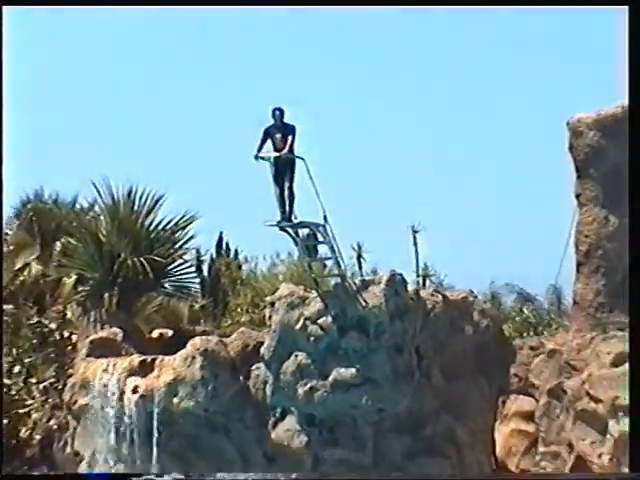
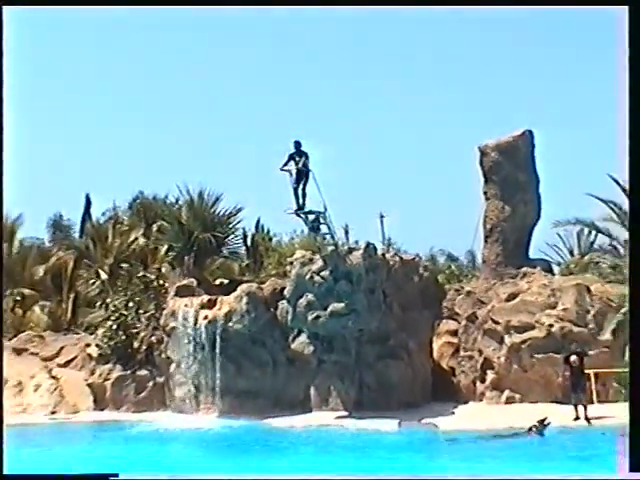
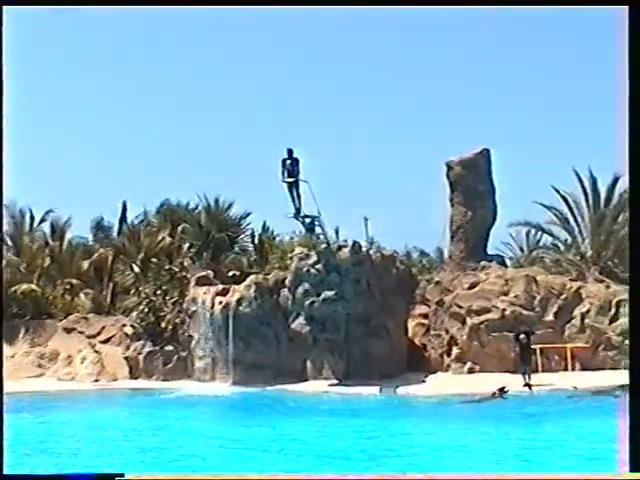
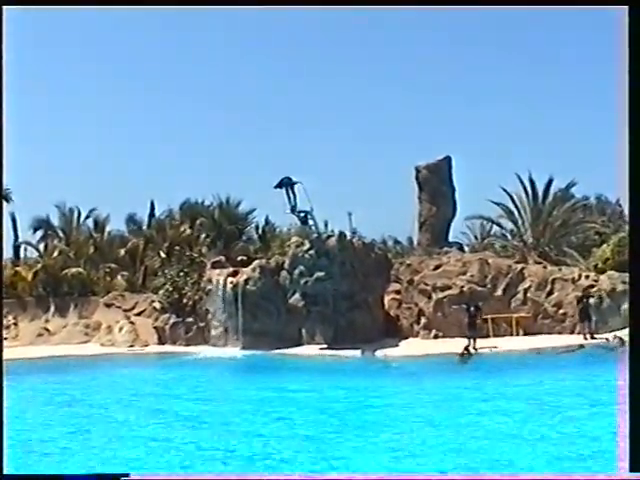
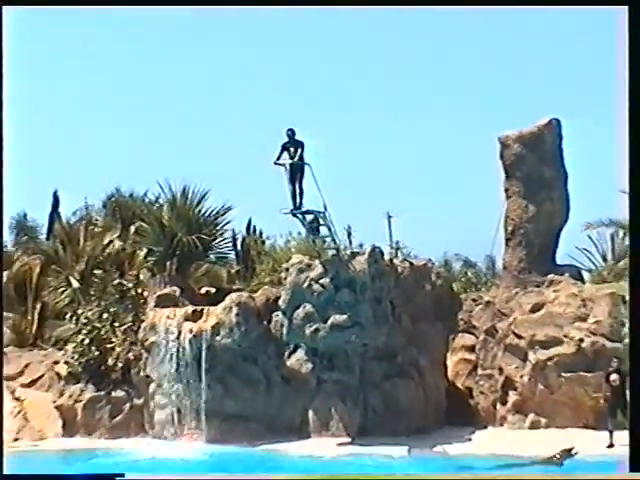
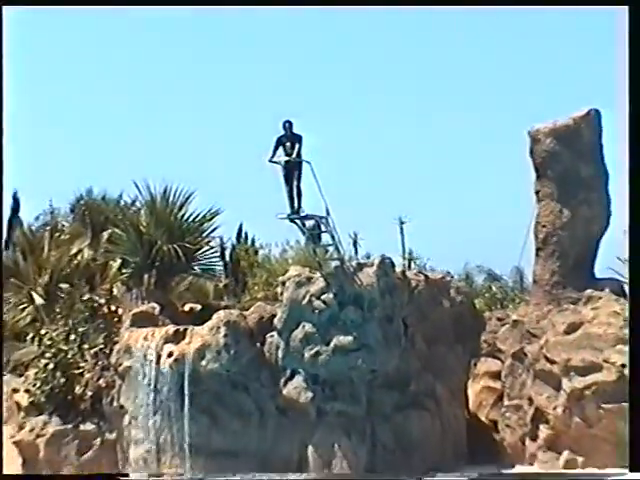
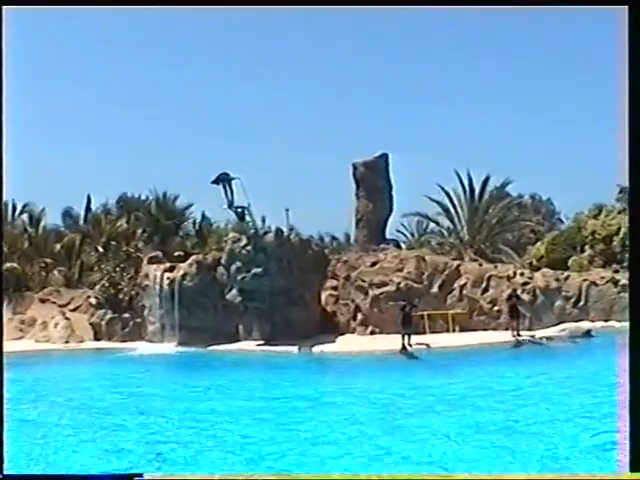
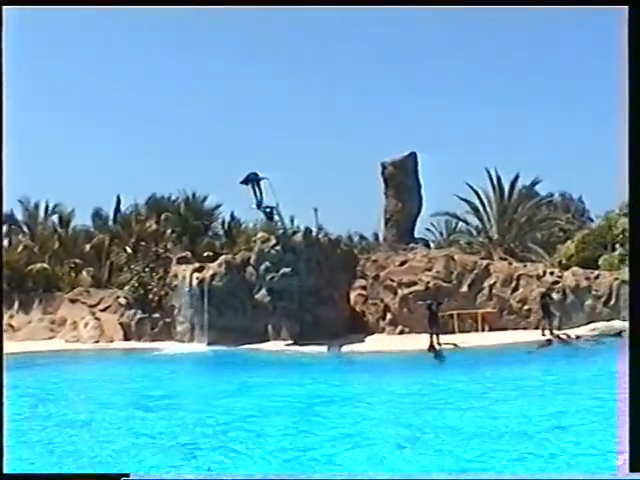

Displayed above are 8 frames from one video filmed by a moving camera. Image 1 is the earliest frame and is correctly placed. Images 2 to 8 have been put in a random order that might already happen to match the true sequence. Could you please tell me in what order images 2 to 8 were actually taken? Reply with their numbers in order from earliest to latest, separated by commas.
6, 5, 2, 3, 4, 8, 7
